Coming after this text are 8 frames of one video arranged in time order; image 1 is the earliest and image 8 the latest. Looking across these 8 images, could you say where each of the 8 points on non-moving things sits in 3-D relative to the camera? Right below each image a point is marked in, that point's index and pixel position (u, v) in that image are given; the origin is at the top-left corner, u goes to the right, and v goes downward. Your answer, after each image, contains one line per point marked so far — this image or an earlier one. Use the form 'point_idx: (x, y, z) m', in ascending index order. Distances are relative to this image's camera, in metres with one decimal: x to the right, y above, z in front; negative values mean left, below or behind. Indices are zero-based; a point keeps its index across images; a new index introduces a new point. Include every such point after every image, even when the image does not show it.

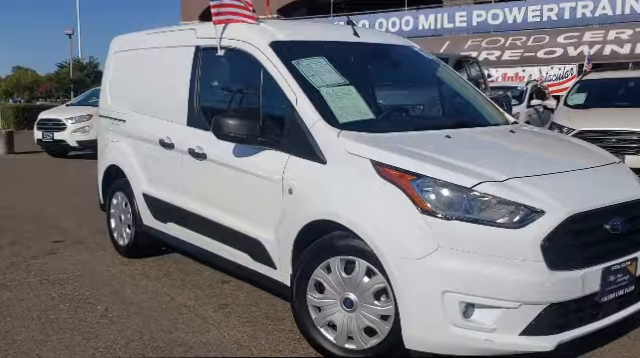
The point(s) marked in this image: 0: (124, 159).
0: (-1.8, +0.2, +5.6) m
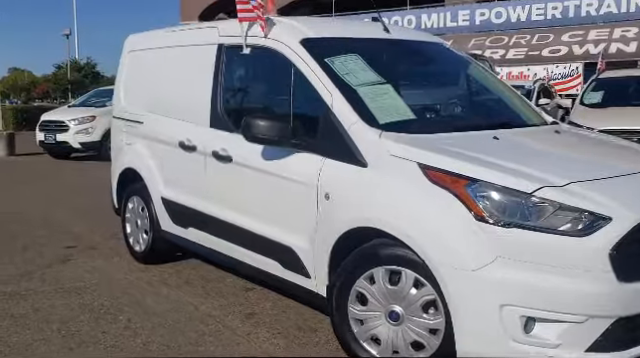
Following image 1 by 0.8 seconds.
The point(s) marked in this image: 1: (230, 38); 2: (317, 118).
0: (-1.6, +0.1, +5.4) m
1: (-0.7, +1.0, +4.5) m
2: (0.0, +0.4, +3.6) m
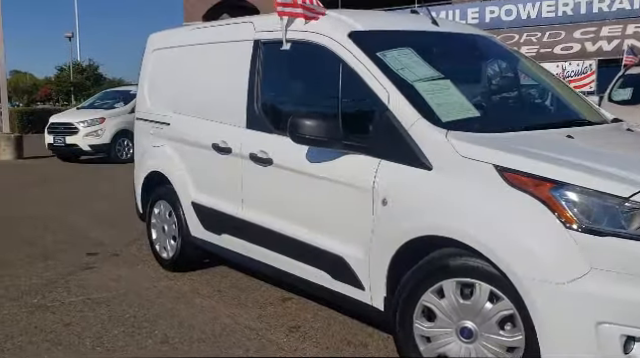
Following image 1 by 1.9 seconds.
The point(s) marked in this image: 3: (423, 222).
0: (-1.3, +0.1, +5.1) m
1: (-0.4, +1.0, +4.2) m
2: (+0.3, +0.4, +3.3) m
3: (+0.5, -0.2, +2.9) m
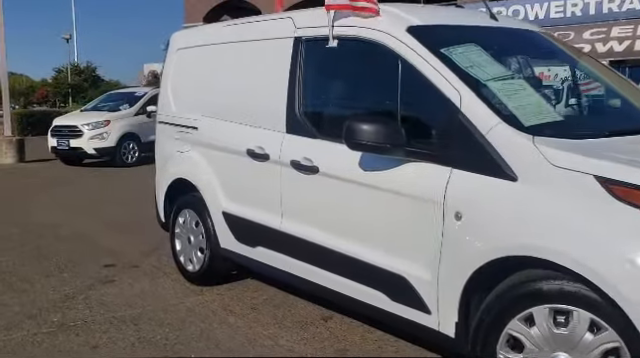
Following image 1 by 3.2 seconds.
0: (-1.0, +0.1, +4.8) m
1: (-0.1, +1.0, +3.9) m
2: (+0.6, +0.3, +3.0) m
3: (+0.8, -0.3, +2.6) m
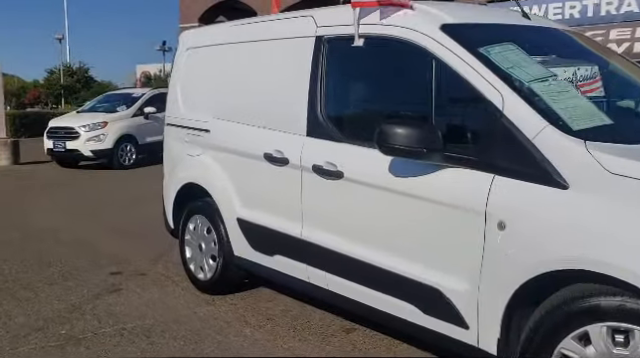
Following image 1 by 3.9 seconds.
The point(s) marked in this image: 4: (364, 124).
0: (-0.9, 0.0, +4.6) m
1: (+0.1, +0.9, +3.7) m
2: (+0.7, +0.3, +2.8) m
3: (+1.0, -0.3, +2.4) m
4: (+0.3, +0.3, +3.4) m
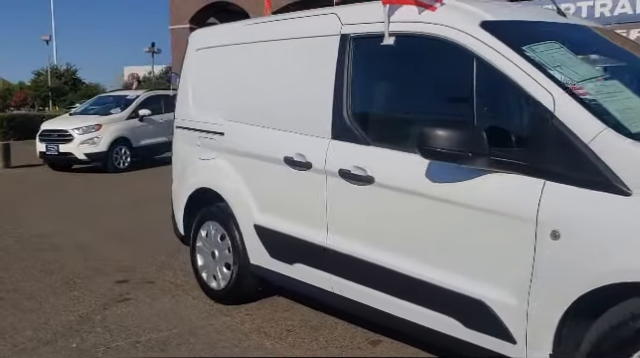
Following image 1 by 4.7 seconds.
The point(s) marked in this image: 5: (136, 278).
0: (-0.7, 0.0, +4.4) m
1: (+0.2, +0.9, +3.5) m
2: (+0.9, +0.2, +2.7) m
3: (+1.1, -0.3, +2.3) m
4: (+0.4, +0.3, +3.3) m
5: (-1.6, -0.9, +5.4) m
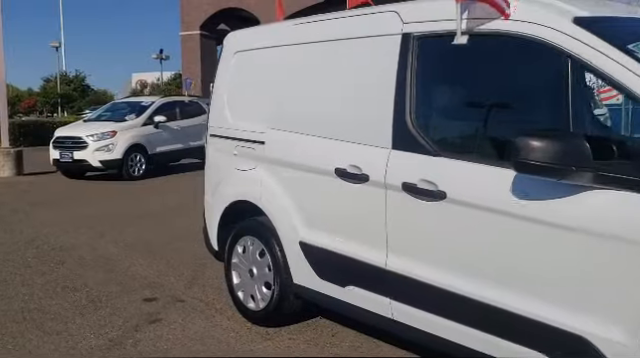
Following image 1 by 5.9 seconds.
0: (-0.4, -0.1, +4.1) m
1: (+0.6, +0.8, +3.2) m
2: (+1.2, +0.2, +2.3) m
3: (+1.4, -0.4, +1.9) m
4: (+0.7, +0.2, +2.9) m
5: (-1.3, -1.0, +5.1) m
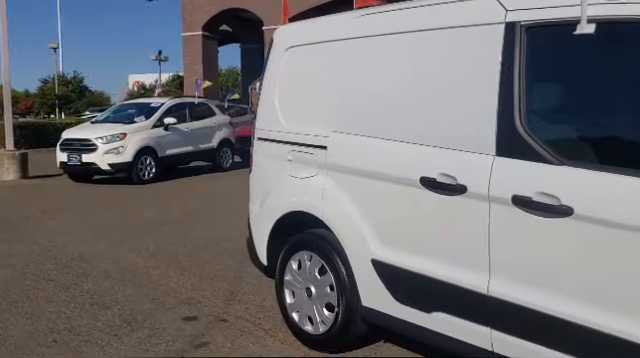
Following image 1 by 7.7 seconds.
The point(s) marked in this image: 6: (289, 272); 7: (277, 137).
0: (0.0, -0.2, +3.7) m
1: (+1.0, +0.8, +2.8) m
2: (+1.6, +0.1, +1.9) m
3: (+1.9, -0.4, +1.5) m
4: (+1.2, +0.2, +2.5) m
5: (-0.9, -1.0, +4.6) m
6: (-0.2, -0.6, +4.0) m
7: (-0.3, +0.3, +4.0) m
